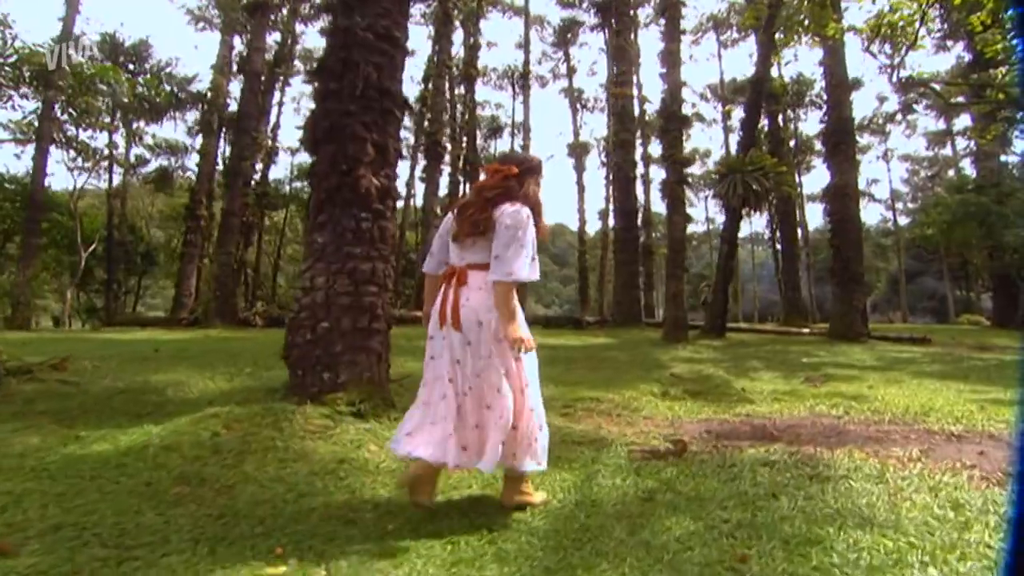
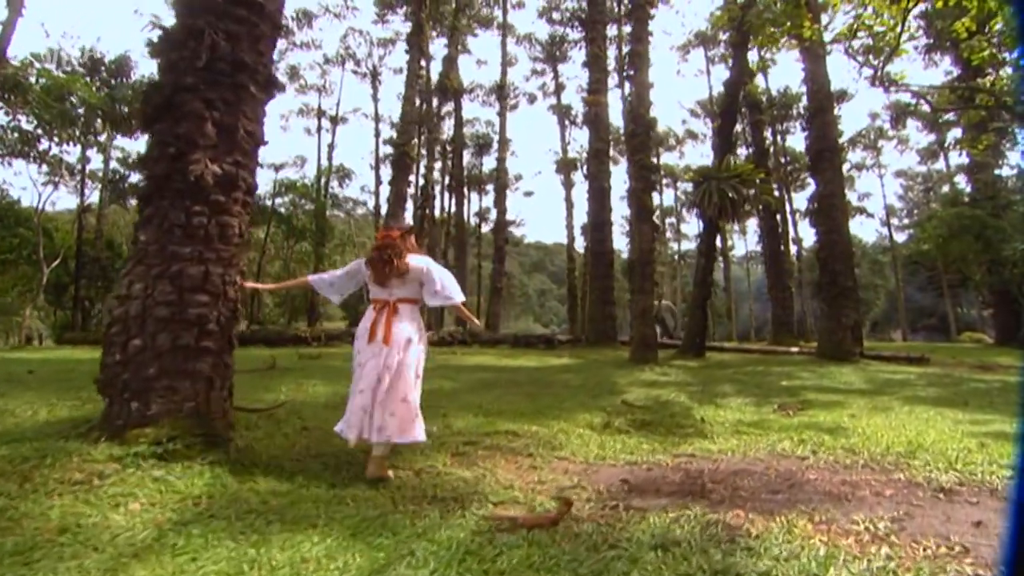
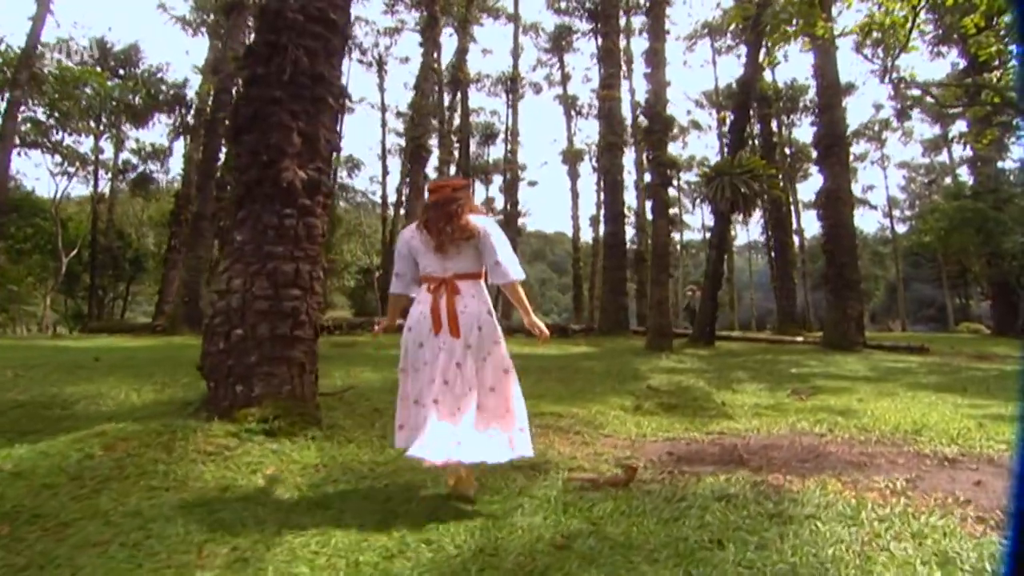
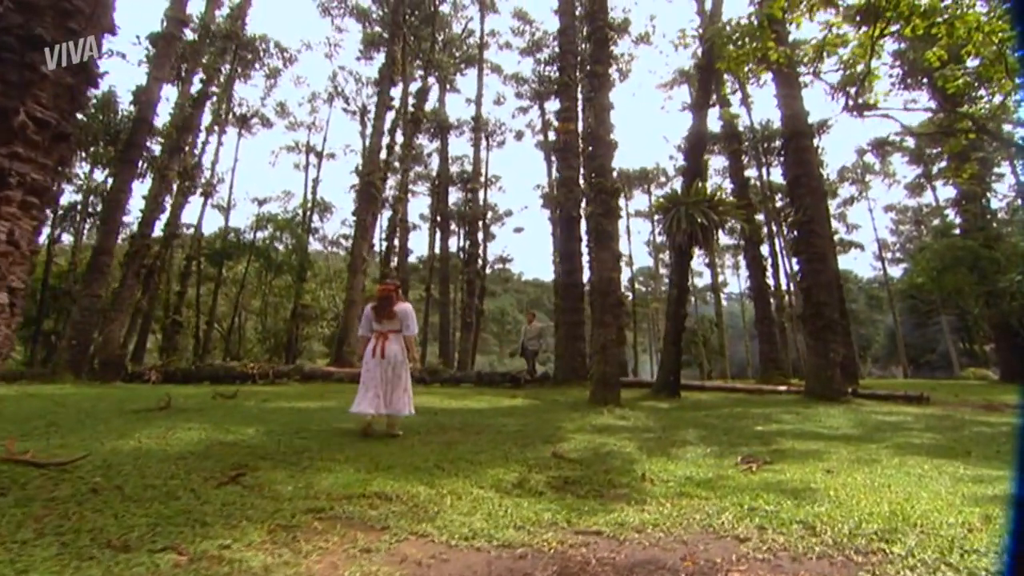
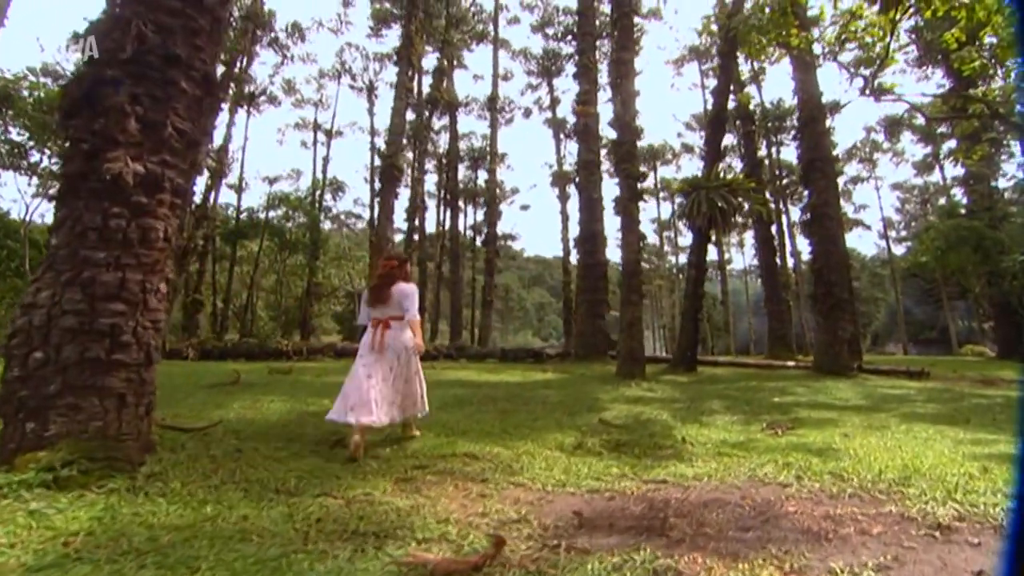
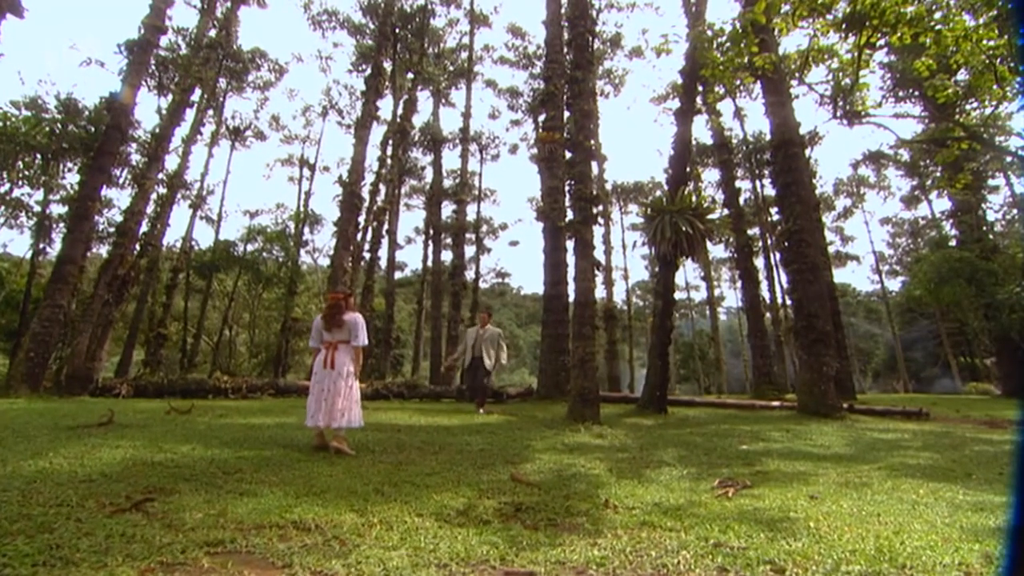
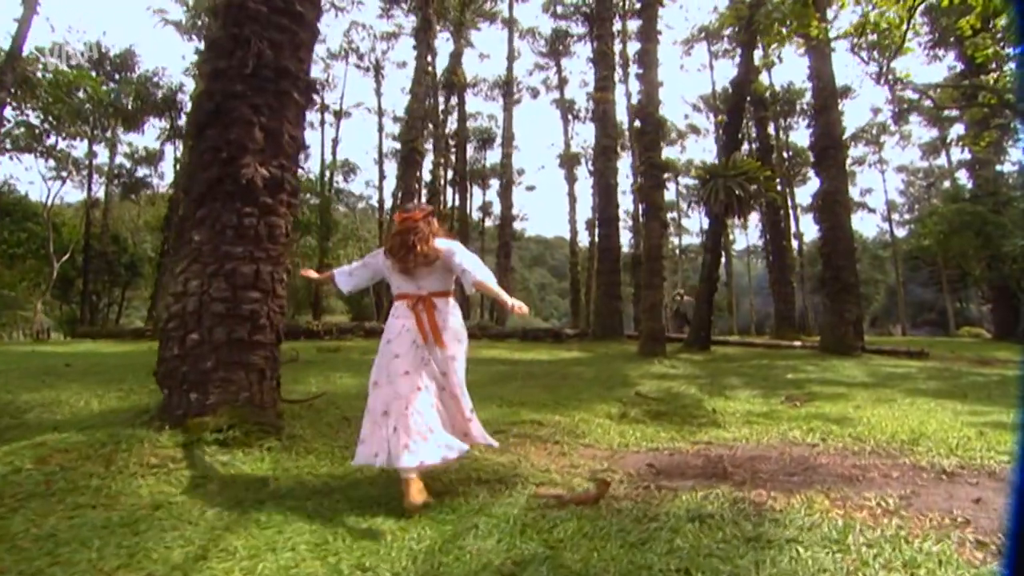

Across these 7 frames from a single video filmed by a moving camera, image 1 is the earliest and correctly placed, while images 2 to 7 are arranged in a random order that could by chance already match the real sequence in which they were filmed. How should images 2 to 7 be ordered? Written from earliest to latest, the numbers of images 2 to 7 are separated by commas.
3, 7, 2, 5, 4, 6
